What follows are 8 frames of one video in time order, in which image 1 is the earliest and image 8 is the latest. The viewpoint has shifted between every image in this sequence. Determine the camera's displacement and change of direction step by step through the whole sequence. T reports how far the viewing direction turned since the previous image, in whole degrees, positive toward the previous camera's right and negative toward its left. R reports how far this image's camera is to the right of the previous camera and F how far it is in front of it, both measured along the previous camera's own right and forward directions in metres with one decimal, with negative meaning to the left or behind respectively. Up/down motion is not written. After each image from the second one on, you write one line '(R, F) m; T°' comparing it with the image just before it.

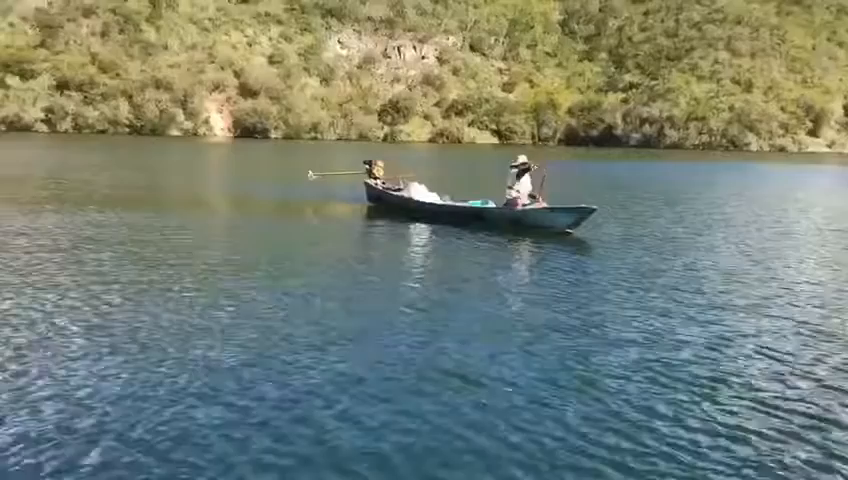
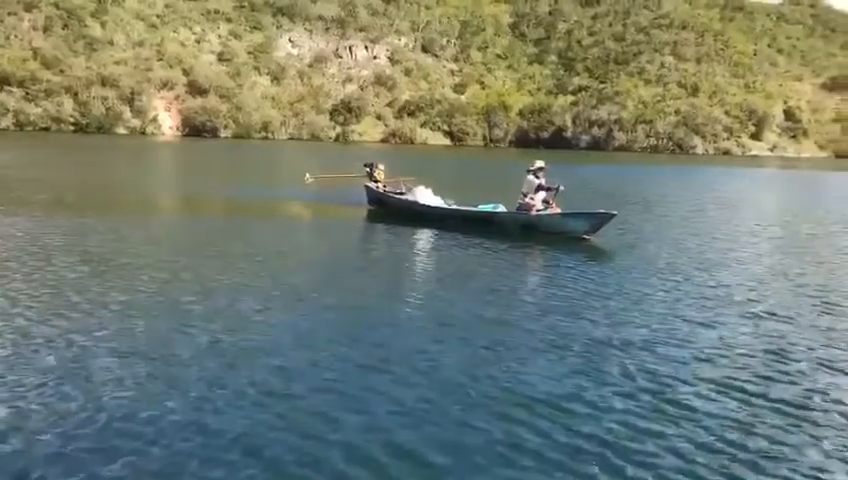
(-1.2, +0.4) m; +4°
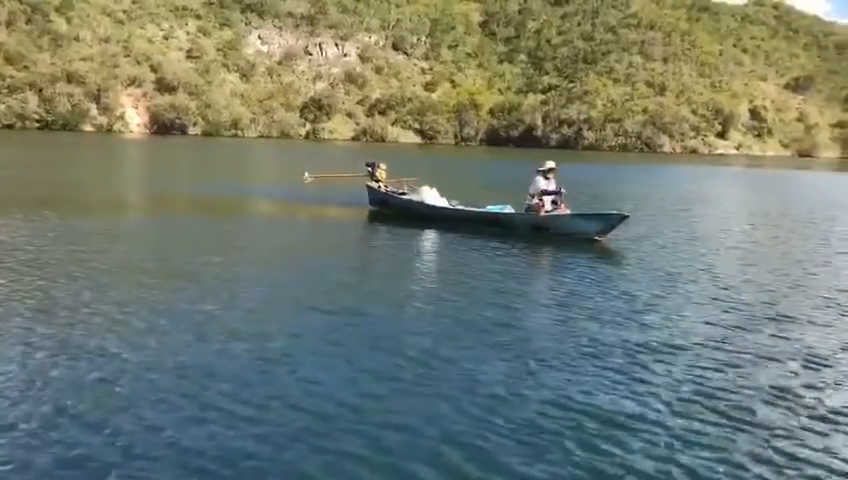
(-0.6, +0.1) m; +2°
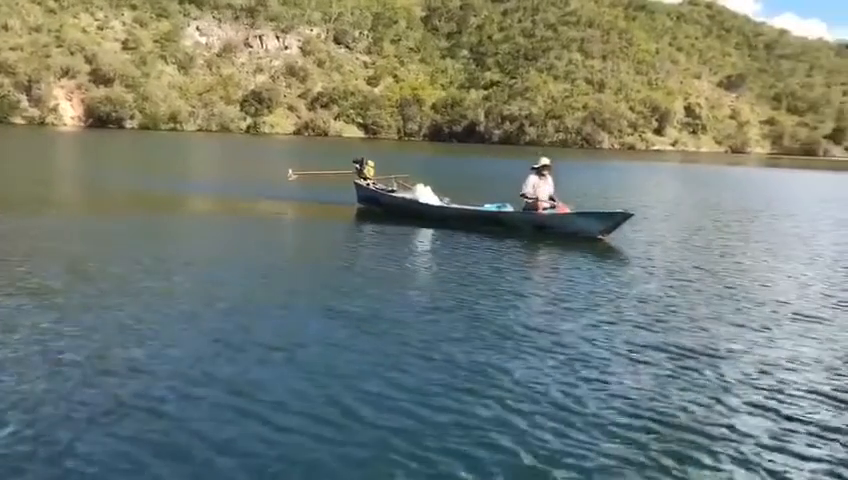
(-0.7, +0.1) m; +4°
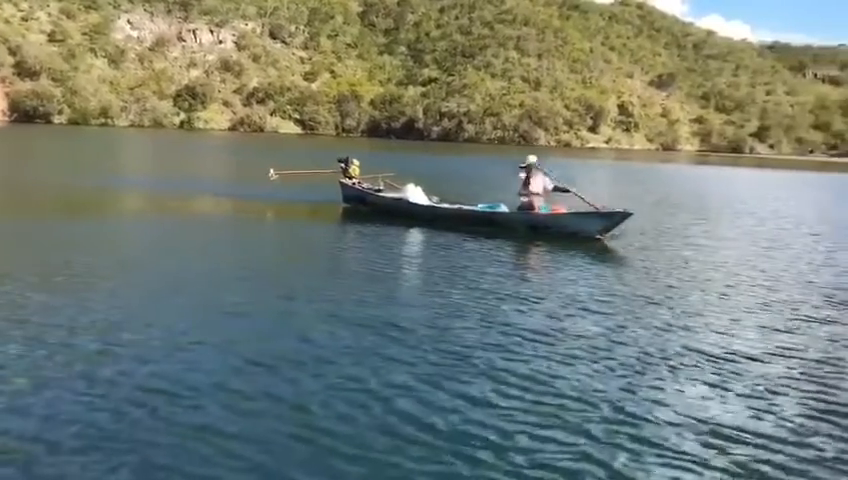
(-0.8, +0.1) m; +5°
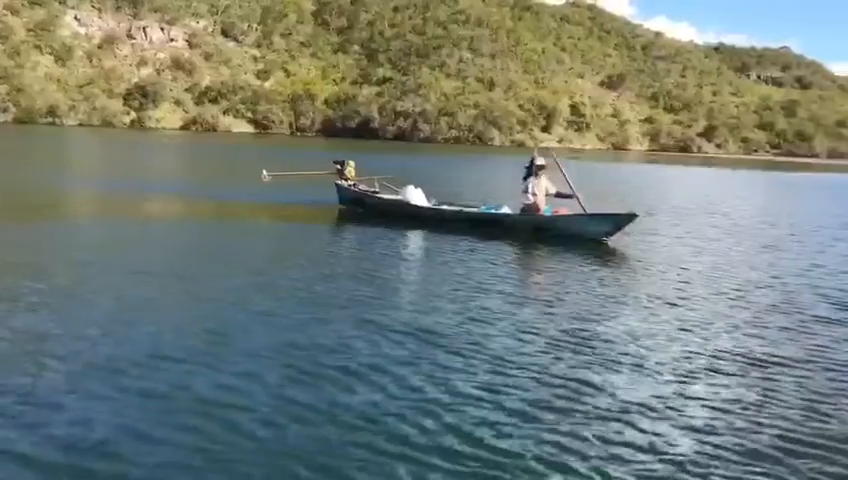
(-0.8, -0.3) m; +3°
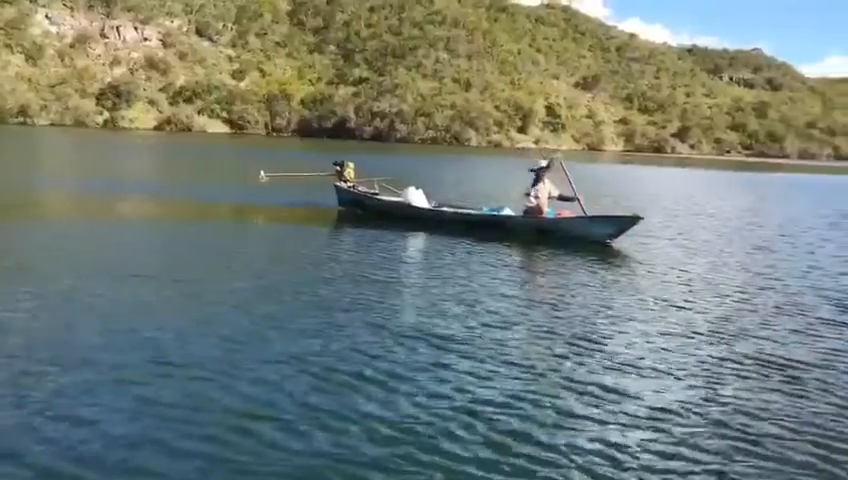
(-0.4, +0.1) m; +2°
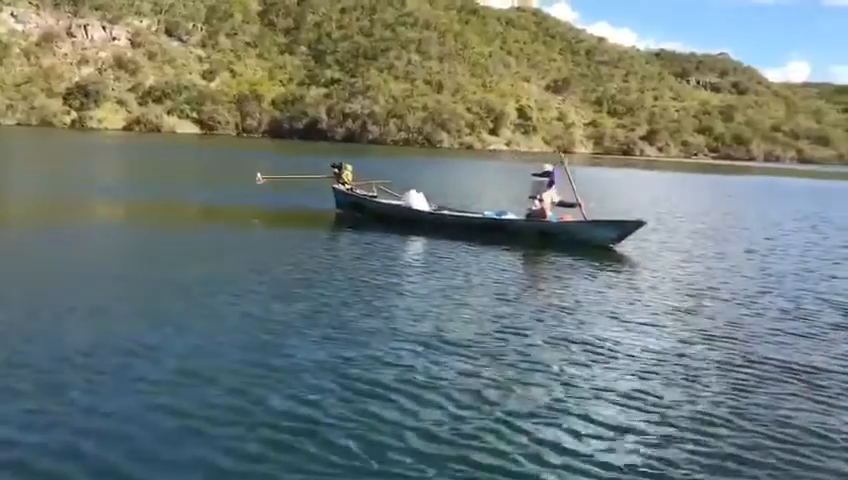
(-0.6, -0.1) m; +2°
